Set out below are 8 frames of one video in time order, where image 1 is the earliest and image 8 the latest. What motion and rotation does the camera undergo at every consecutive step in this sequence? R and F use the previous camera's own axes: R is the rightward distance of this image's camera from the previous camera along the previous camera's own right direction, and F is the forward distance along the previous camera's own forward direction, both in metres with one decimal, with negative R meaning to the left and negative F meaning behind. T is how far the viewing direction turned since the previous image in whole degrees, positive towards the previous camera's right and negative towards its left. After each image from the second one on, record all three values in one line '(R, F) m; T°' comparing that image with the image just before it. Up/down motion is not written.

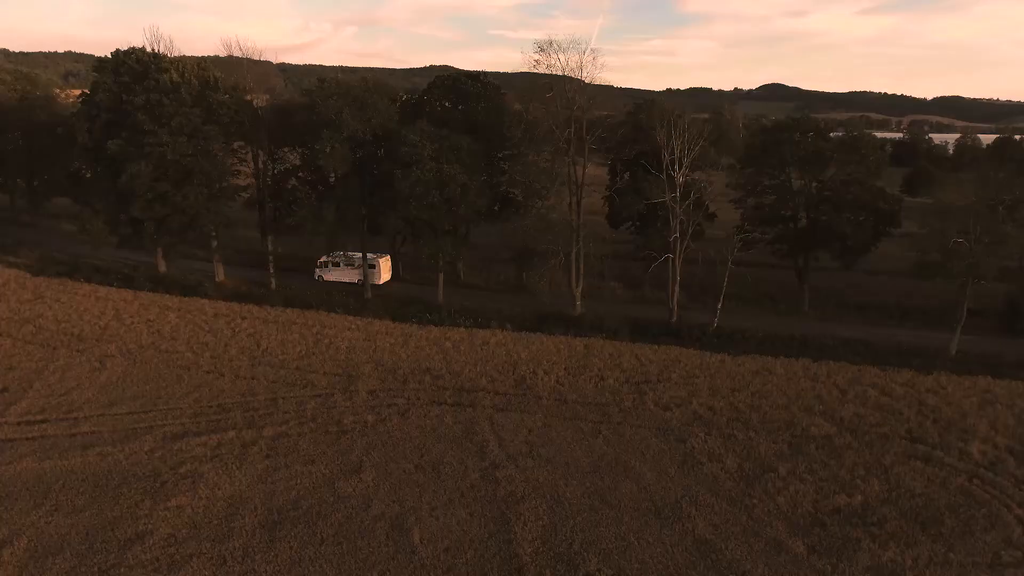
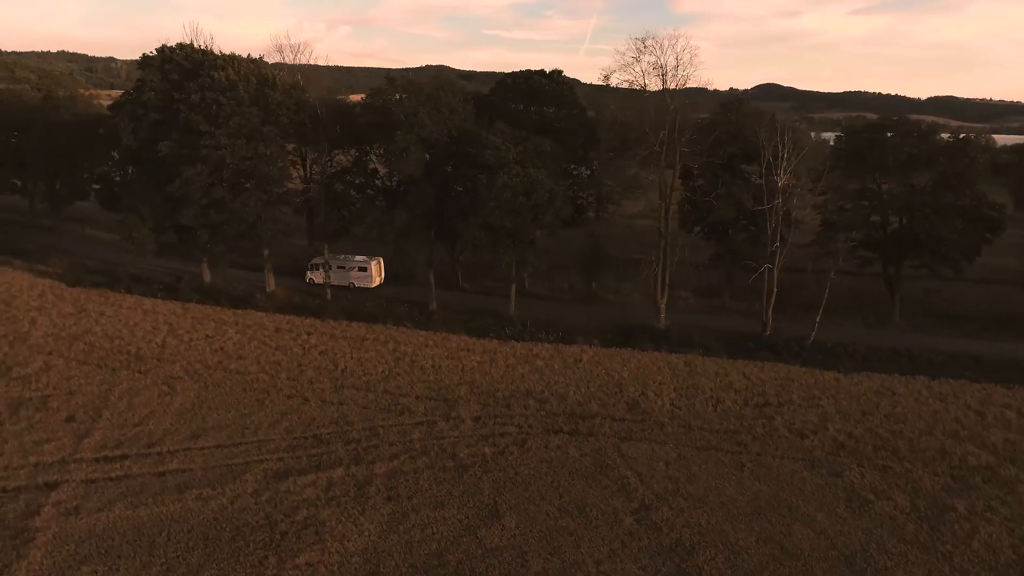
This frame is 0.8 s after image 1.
(-4.4, +1.6) m; +1°
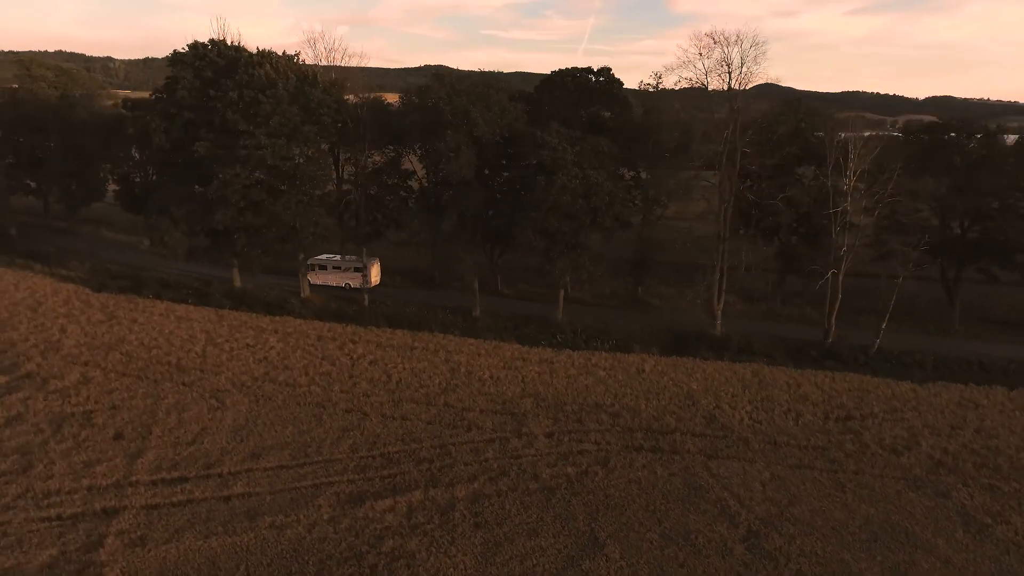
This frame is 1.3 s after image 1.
(-2.6, +0.9) m; 0°
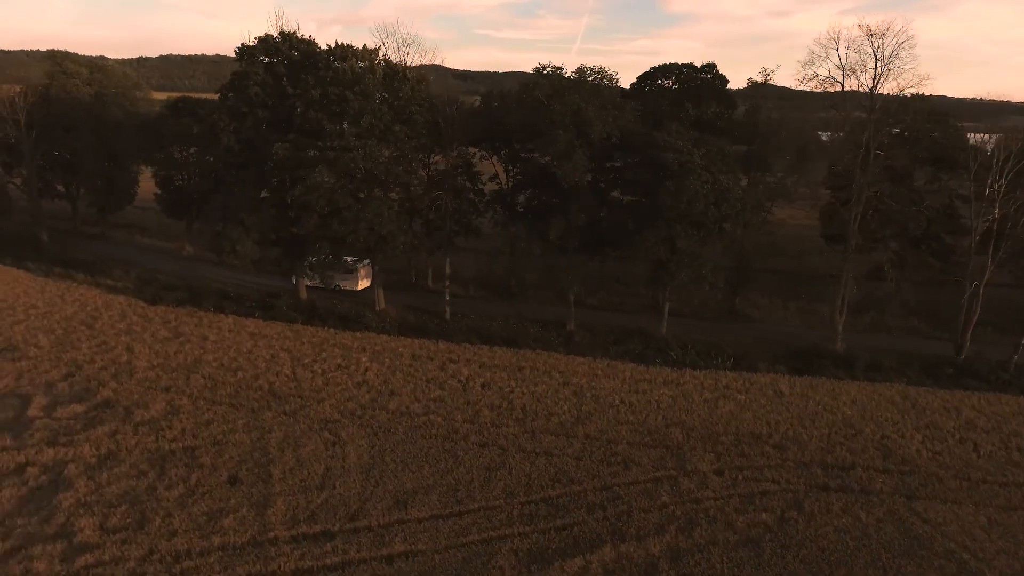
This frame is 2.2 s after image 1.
(-5.1, +1.8) m; +1°
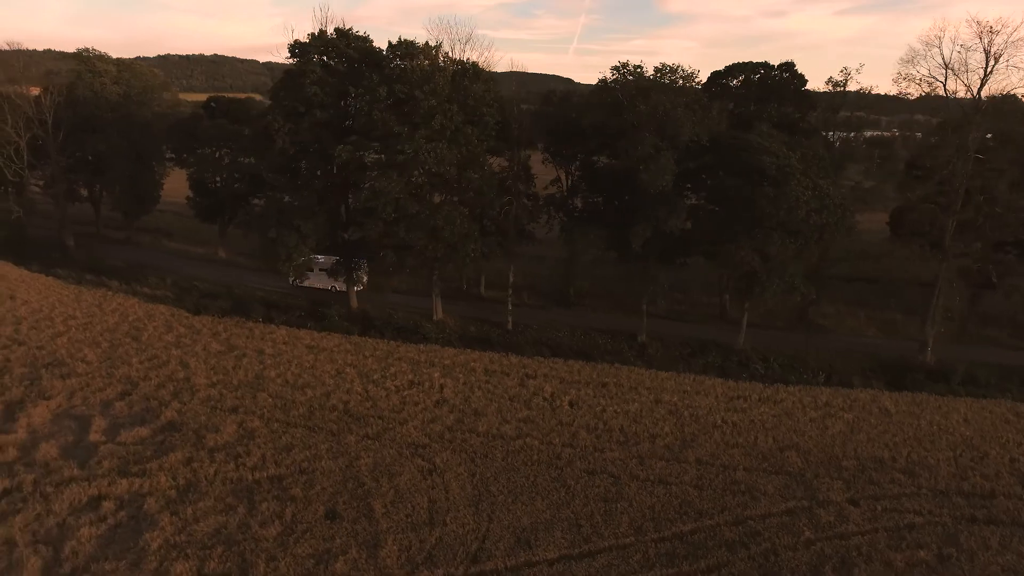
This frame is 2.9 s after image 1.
(-3.4, +1.1) m; 0°
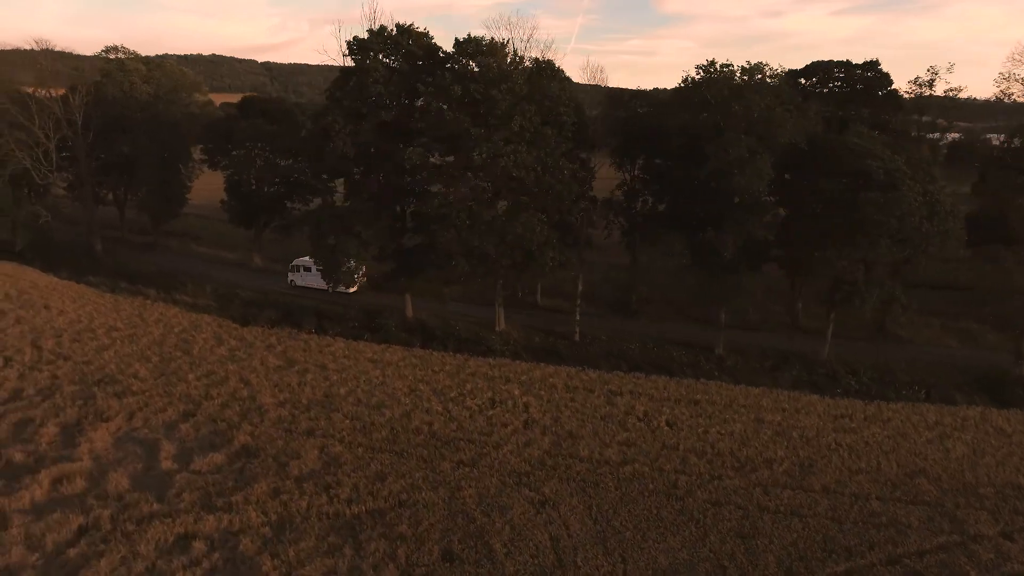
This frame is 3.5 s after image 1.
(-3.3, +1.1) m; 0°
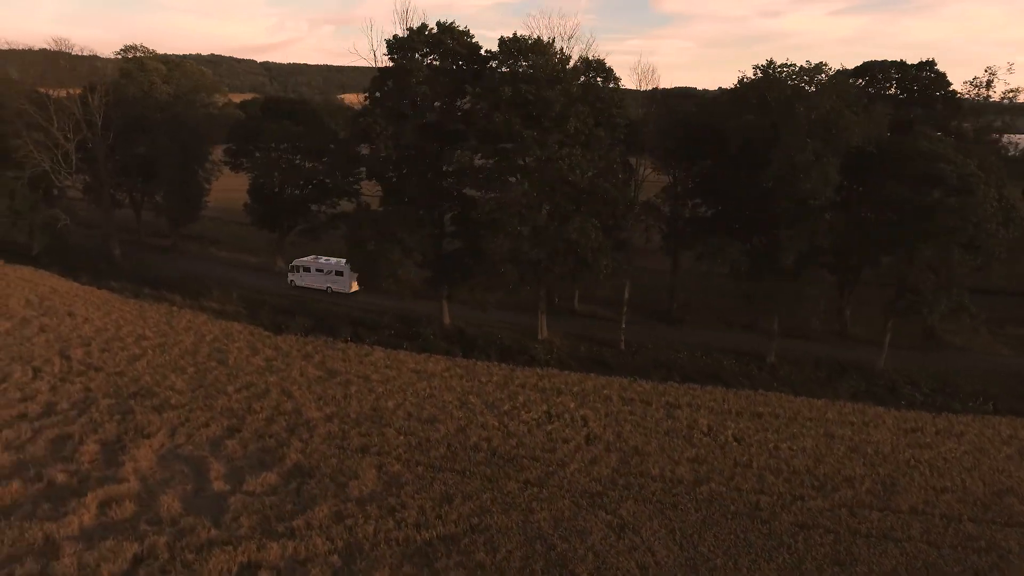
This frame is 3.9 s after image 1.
(-2.0, +0.7) m; 0°
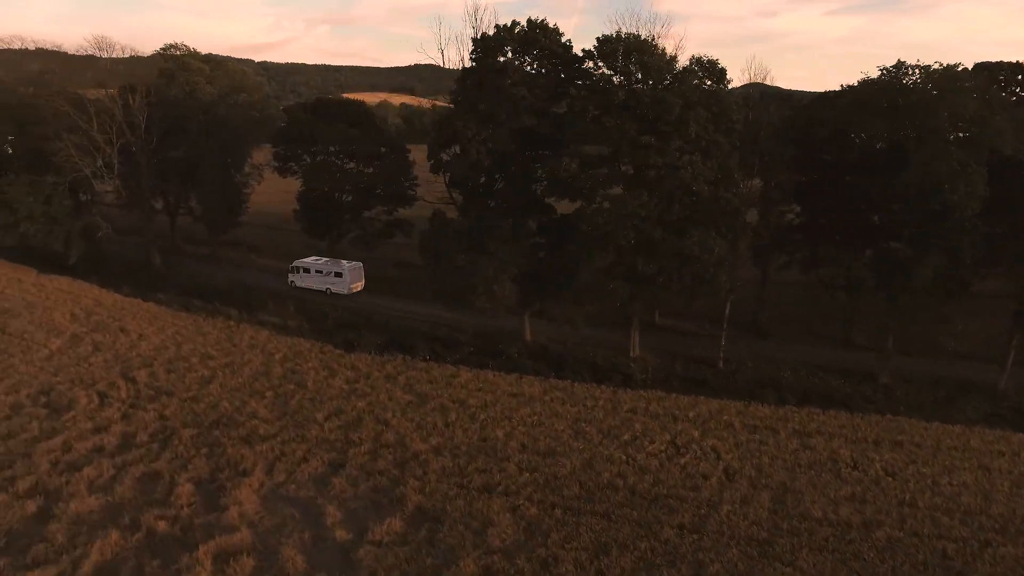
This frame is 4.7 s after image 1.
(-4.1, +1.4) m; +1°
